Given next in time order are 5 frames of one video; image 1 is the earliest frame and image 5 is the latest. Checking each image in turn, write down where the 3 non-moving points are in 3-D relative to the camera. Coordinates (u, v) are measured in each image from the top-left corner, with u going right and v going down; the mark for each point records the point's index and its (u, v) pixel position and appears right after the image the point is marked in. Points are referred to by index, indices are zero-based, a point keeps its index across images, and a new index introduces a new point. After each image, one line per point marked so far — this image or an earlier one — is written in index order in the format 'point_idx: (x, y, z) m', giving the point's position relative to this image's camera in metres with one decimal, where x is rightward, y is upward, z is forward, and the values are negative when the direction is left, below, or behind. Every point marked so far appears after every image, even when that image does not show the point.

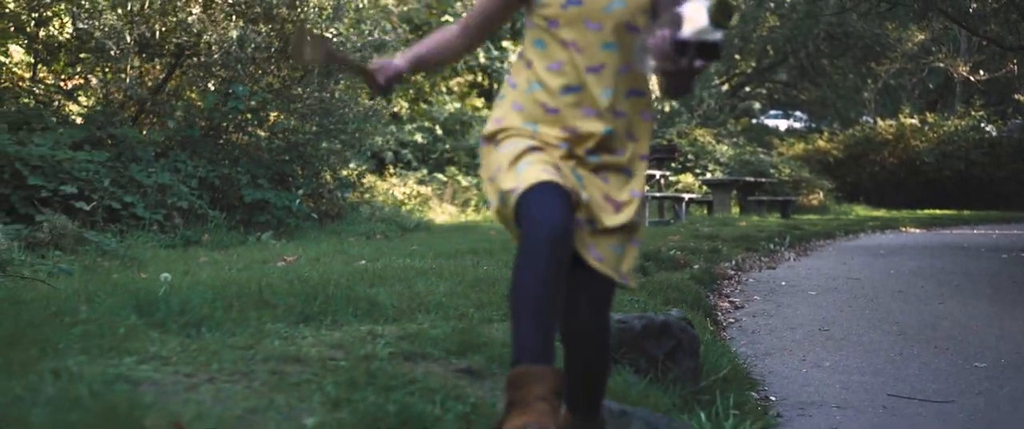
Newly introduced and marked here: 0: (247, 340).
0: (-0.5, -0.2, +3.2) m
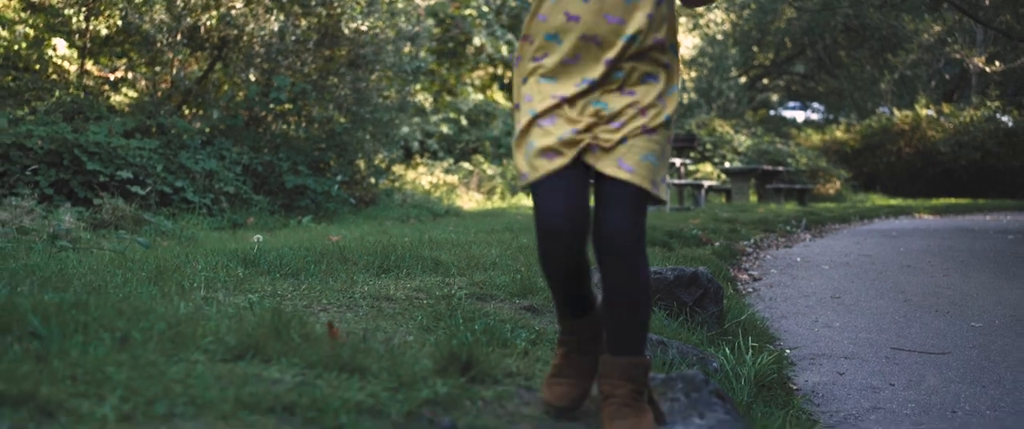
0: (-0.4, -0.2, +3.8) m
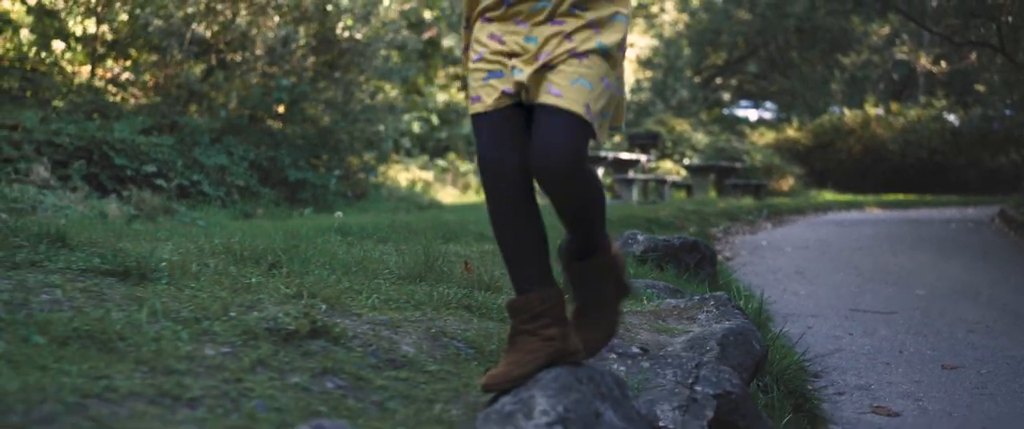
0: (-0.2, -0.1, +4.9) m
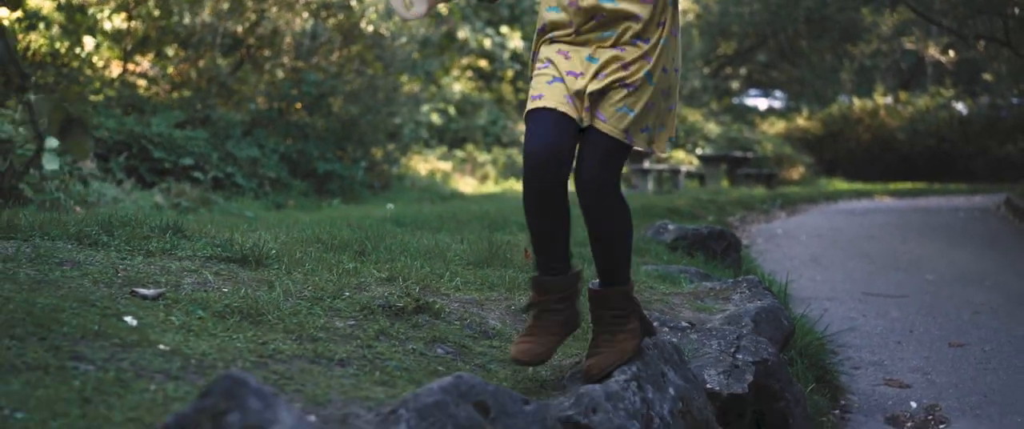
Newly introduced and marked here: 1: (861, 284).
0: (-0.1, -0.1, +5.3) m
1: (+1.6, -0.3, +7.5) m
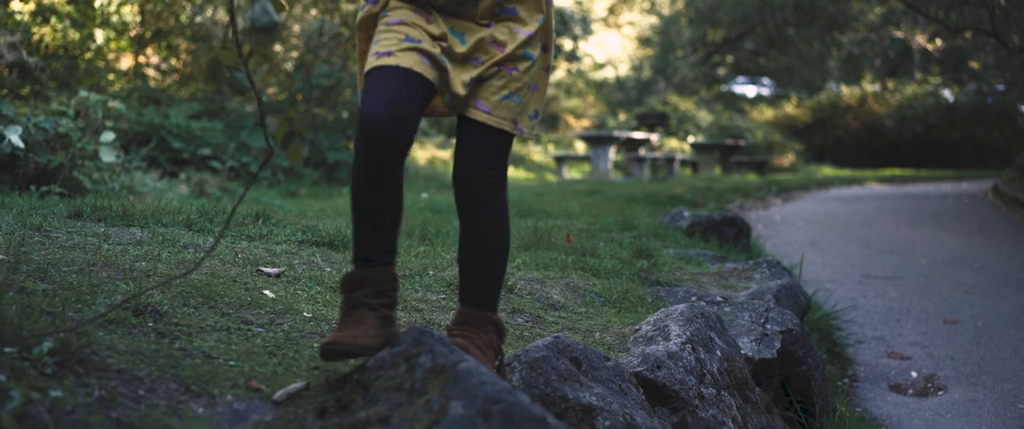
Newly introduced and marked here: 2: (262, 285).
0: (0.0, 0.0, +5.8) m
1: (+1.7, -0.3, +8.0) m
2: (-0.4, -0.1, +3.0) m
